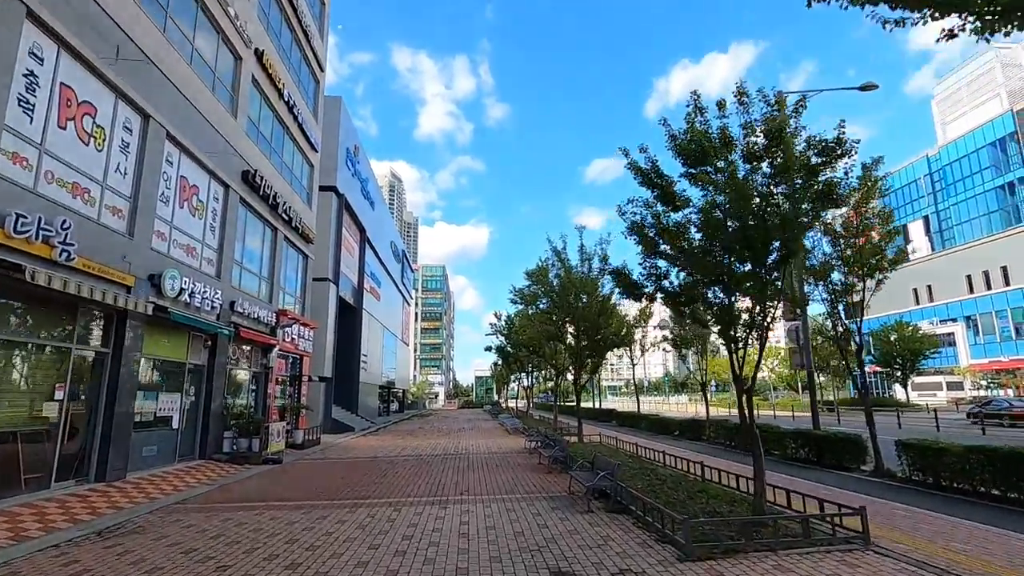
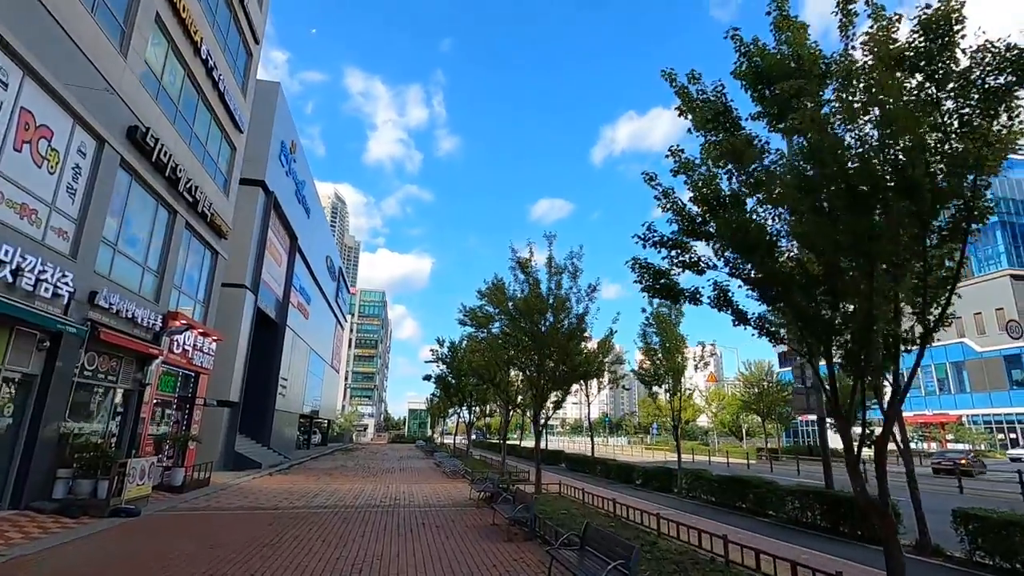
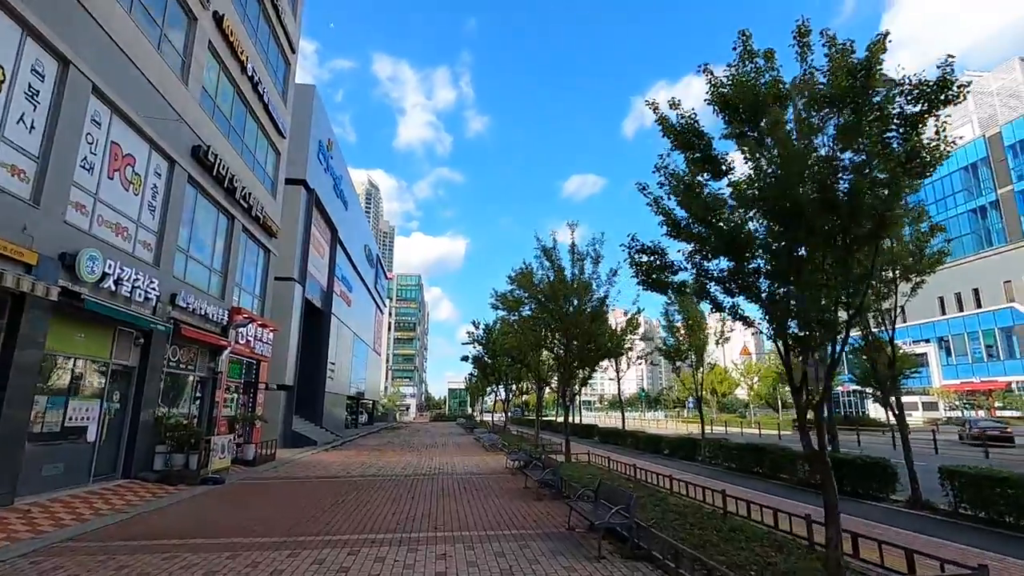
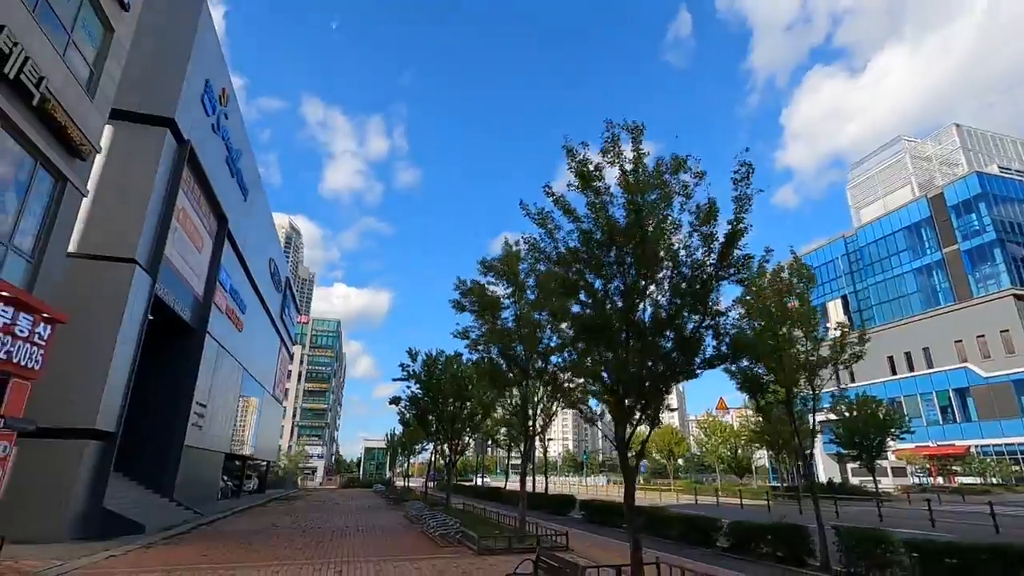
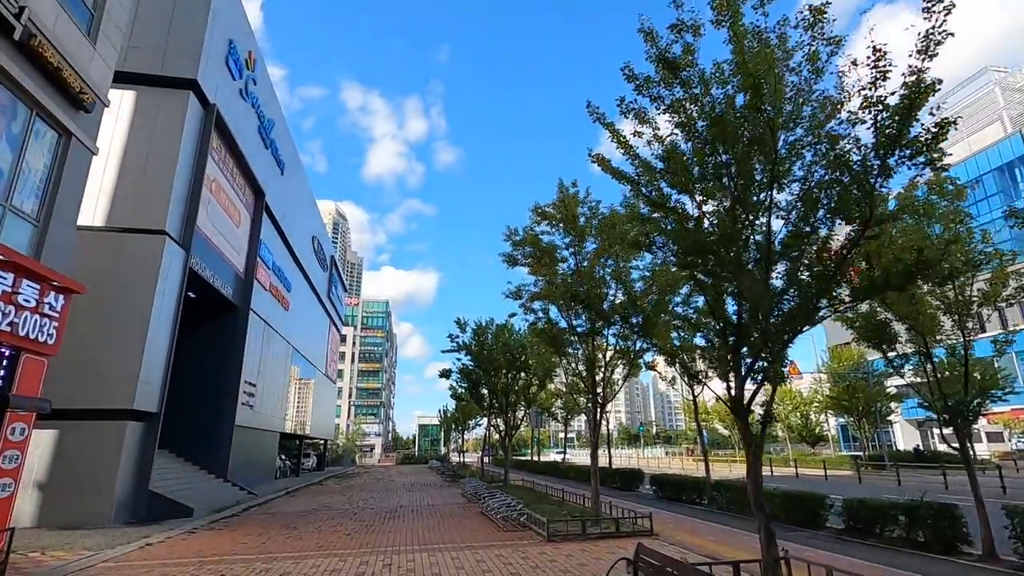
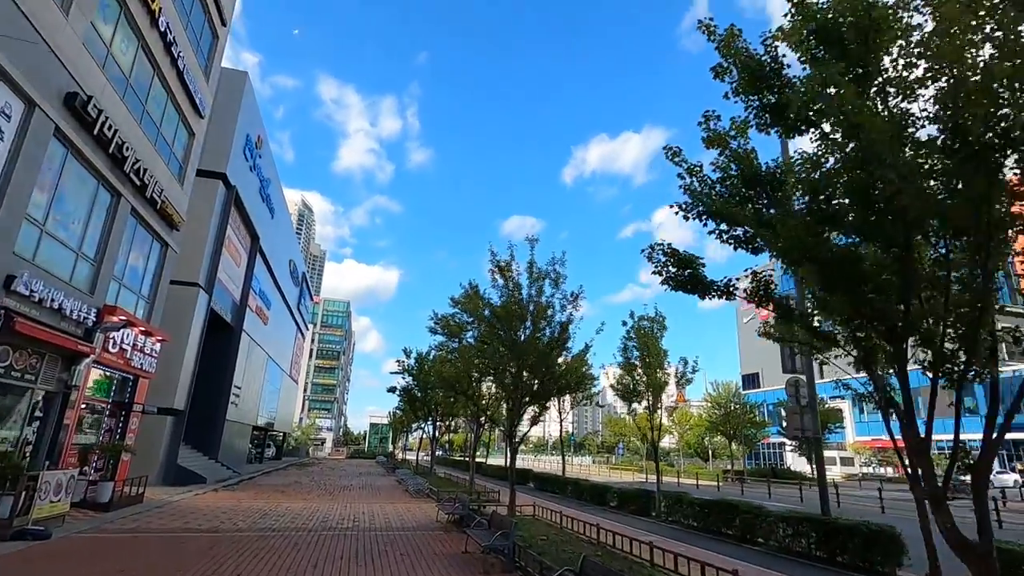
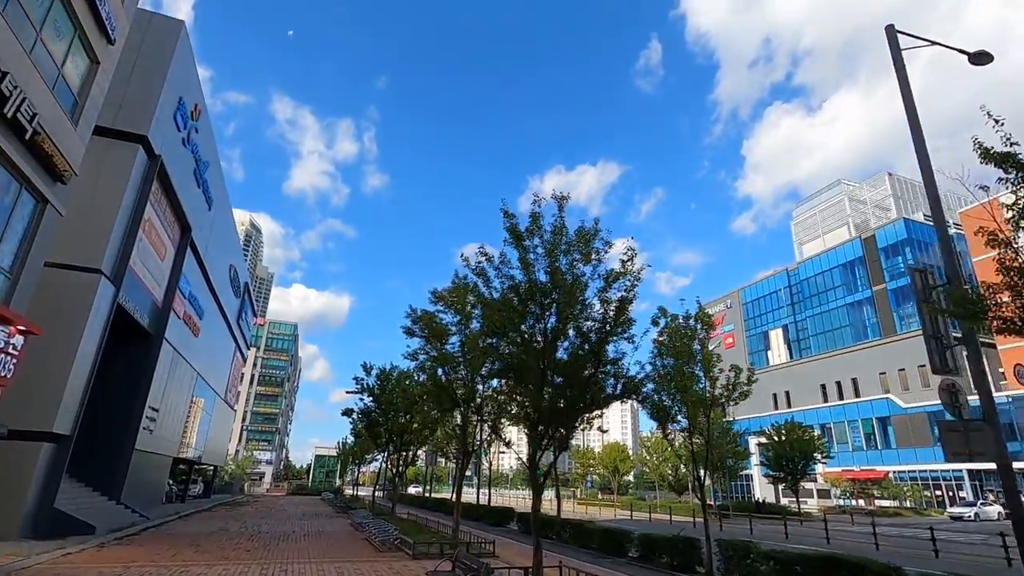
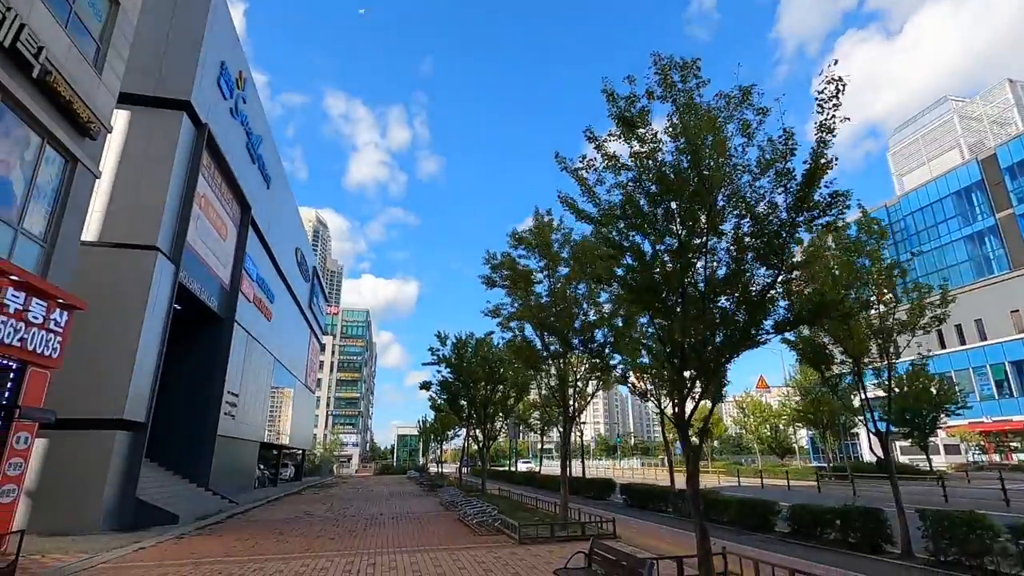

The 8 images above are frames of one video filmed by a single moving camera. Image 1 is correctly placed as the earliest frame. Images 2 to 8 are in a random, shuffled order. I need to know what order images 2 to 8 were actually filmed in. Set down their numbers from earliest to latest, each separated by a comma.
3, 2, 6, 7, 4, 8, 5
